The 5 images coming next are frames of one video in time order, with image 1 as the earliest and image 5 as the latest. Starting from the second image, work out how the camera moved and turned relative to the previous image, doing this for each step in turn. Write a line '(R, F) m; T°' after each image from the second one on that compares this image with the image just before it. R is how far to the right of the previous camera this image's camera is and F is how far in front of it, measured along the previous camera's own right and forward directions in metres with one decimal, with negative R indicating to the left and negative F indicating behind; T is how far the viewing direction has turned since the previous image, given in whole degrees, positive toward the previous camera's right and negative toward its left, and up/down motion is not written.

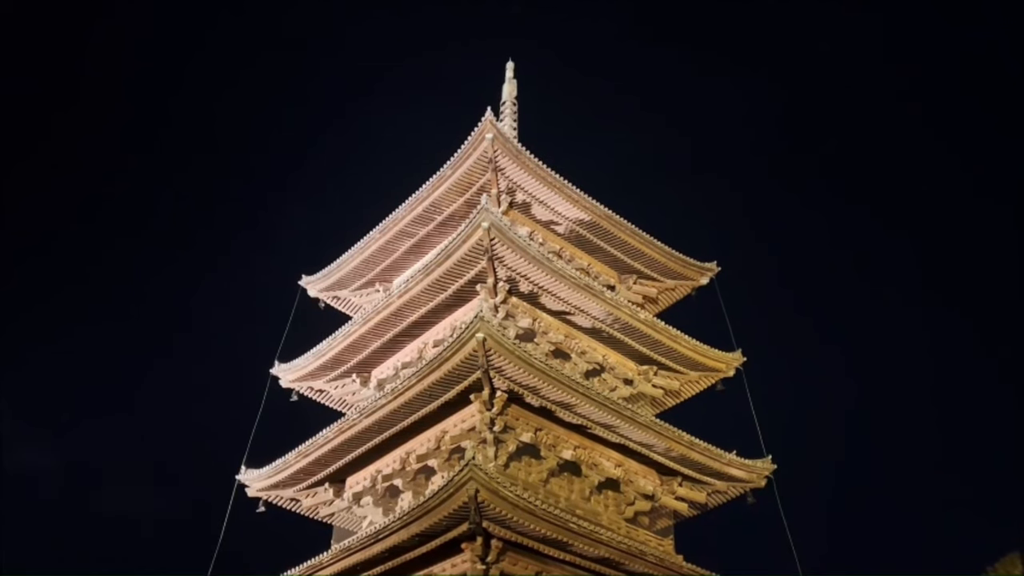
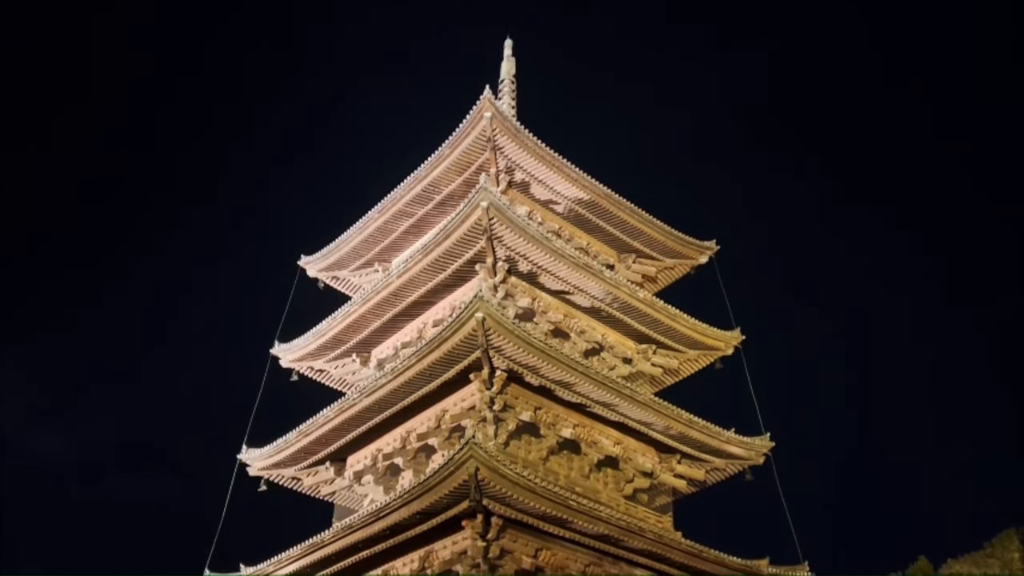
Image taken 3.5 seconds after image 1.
(0.0, 0.0) m; 0°
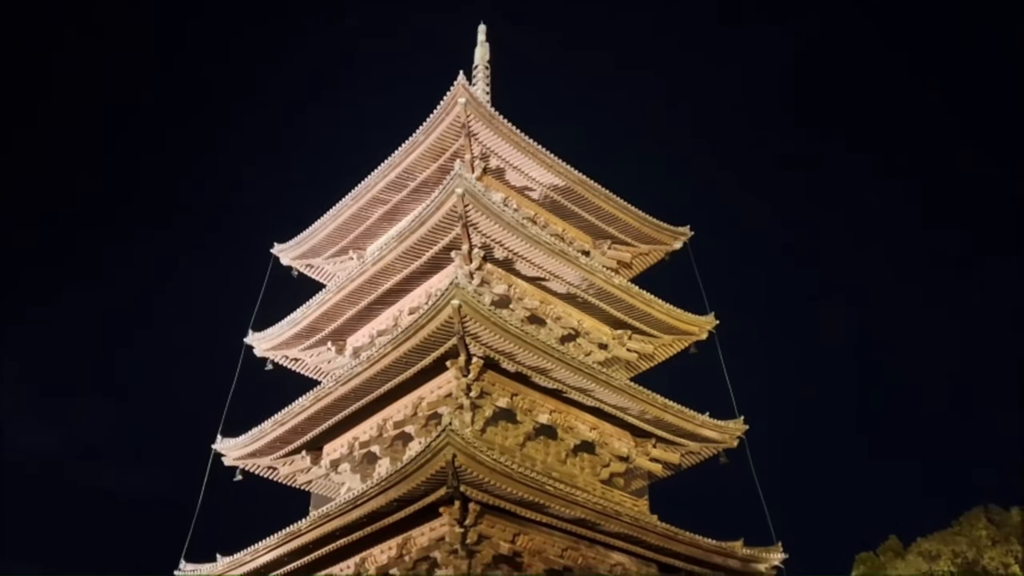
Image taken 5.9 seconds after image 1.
(0.0, 0.0) m; +2°
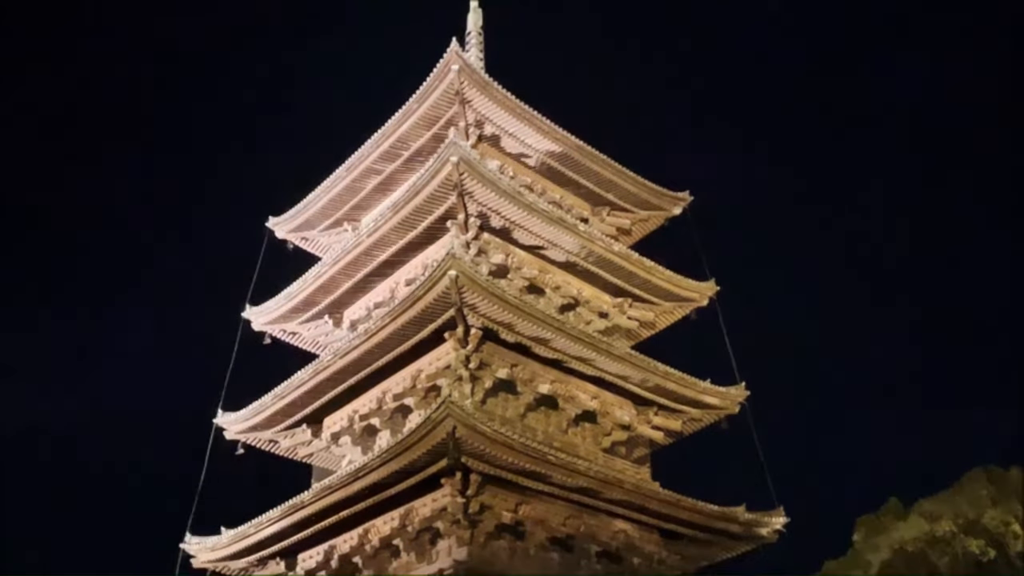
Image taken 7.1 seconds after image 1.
(0.0, +0.2) m; 0°
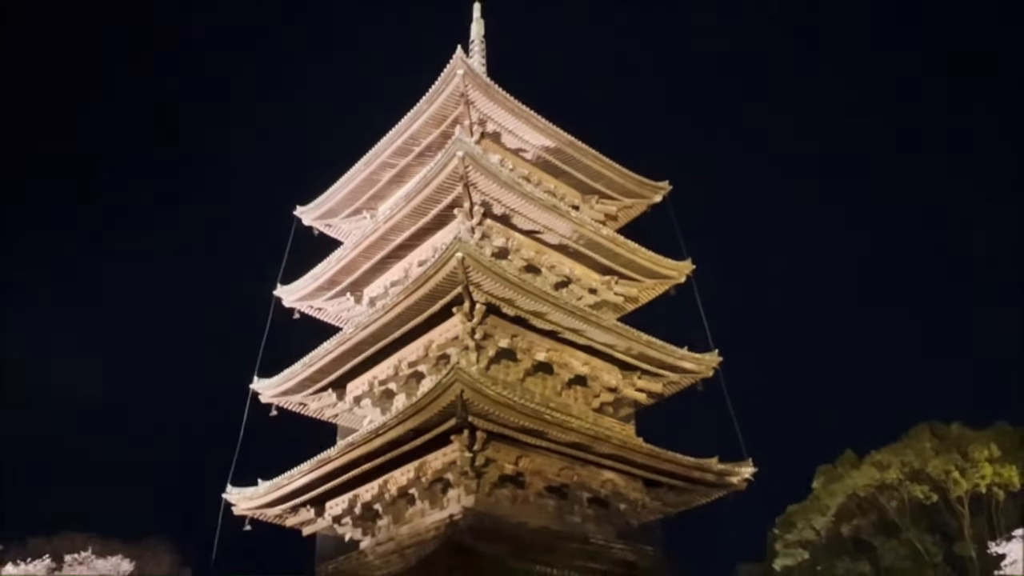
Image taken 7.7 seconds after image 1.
(0.0, -2.2) m; 0°
